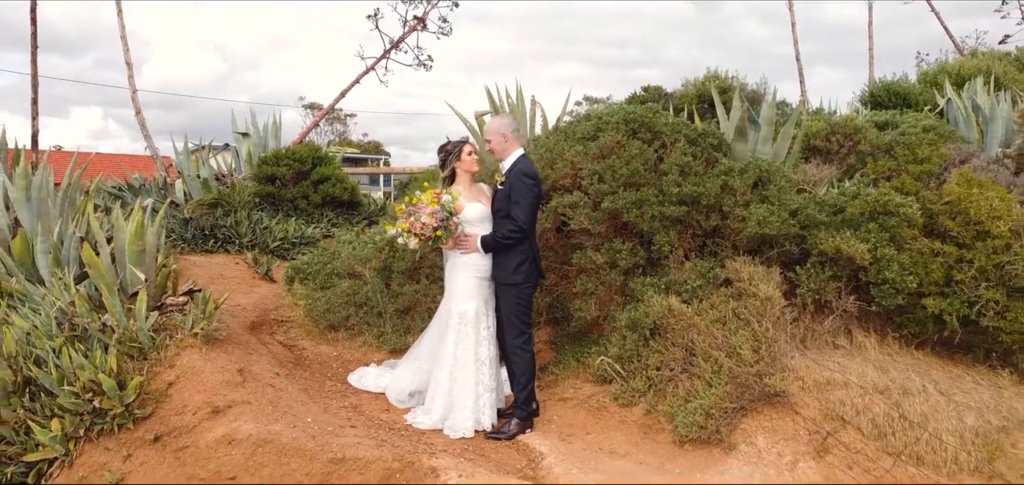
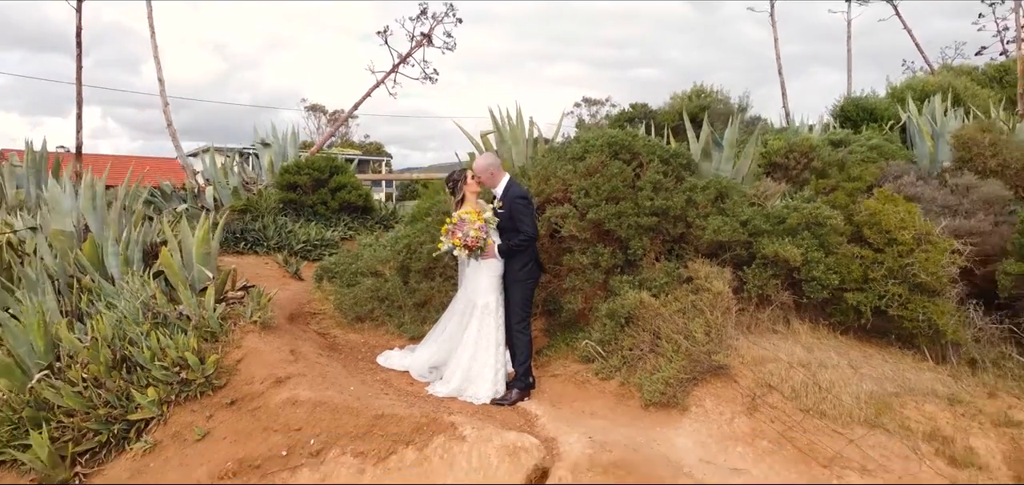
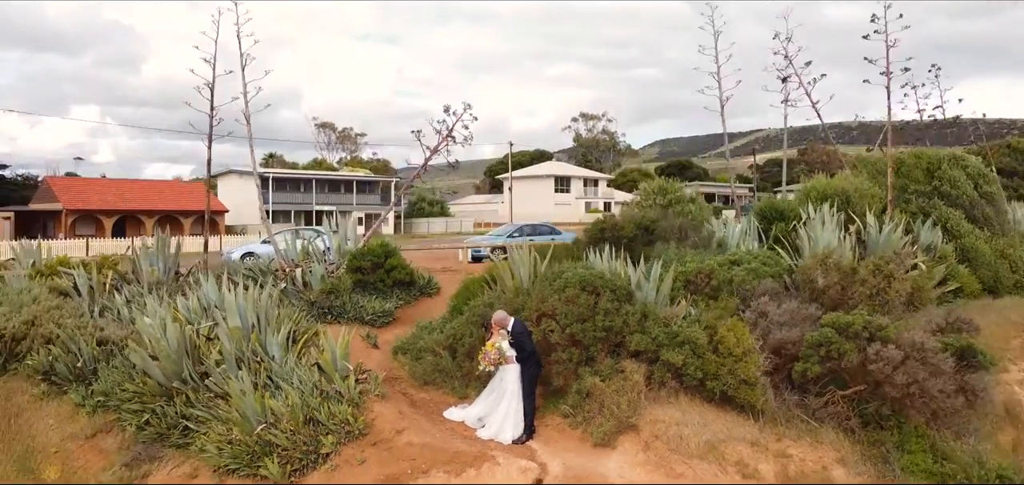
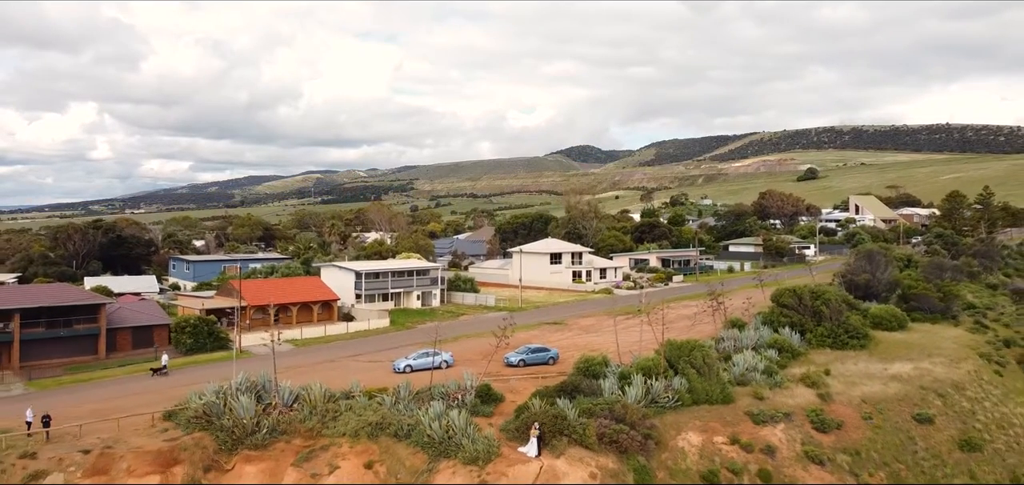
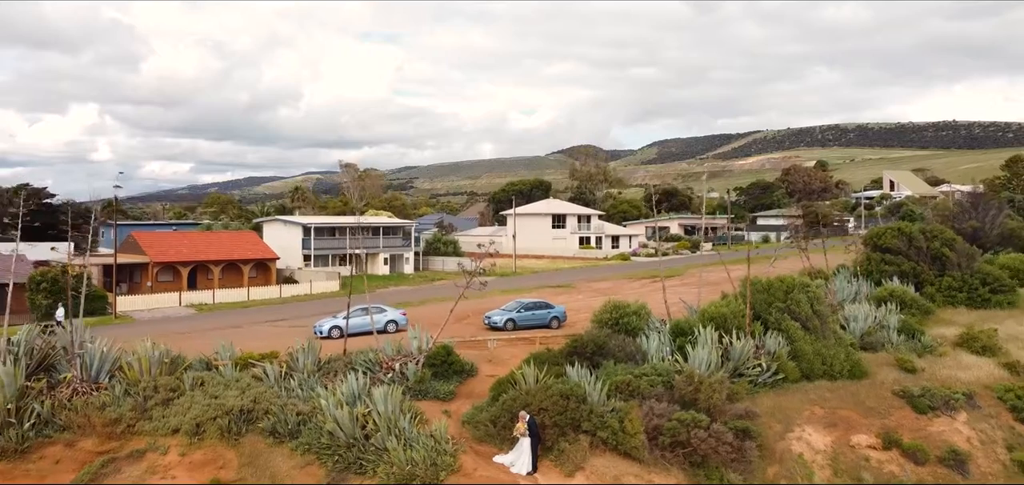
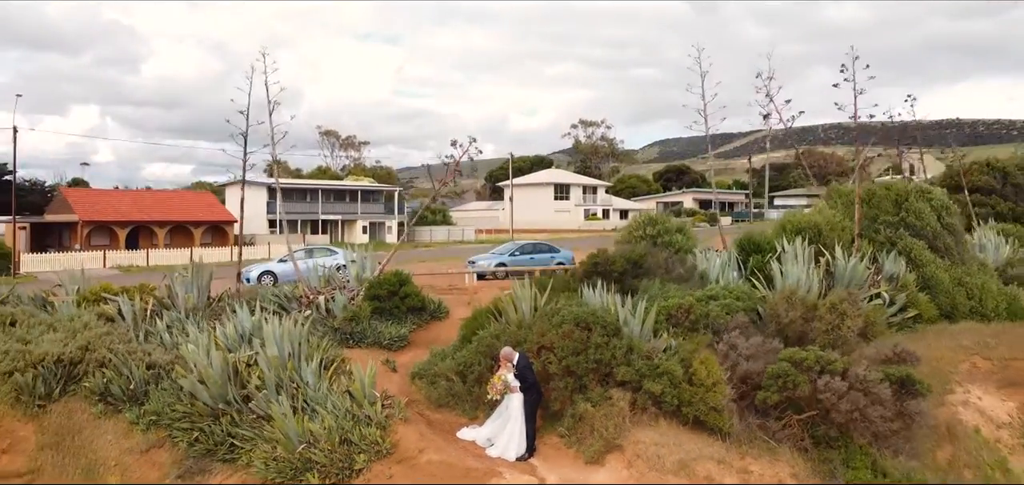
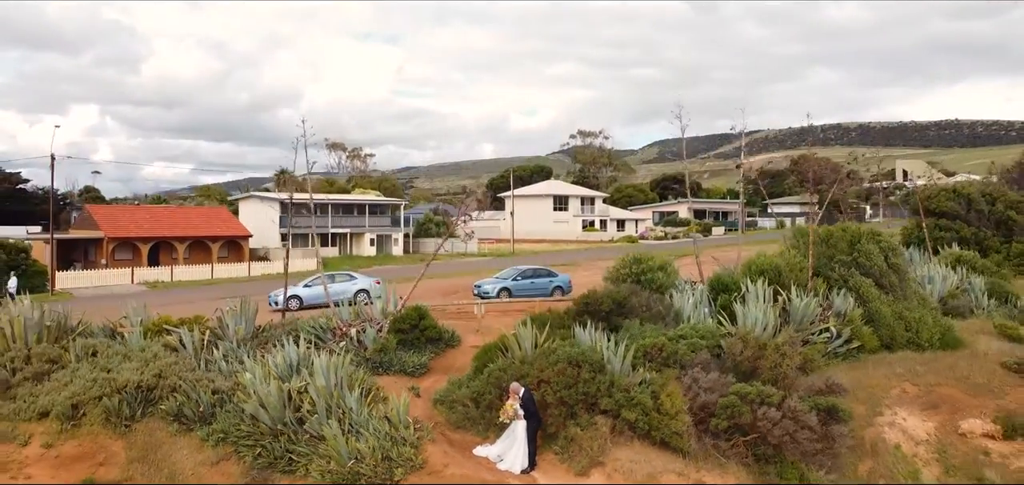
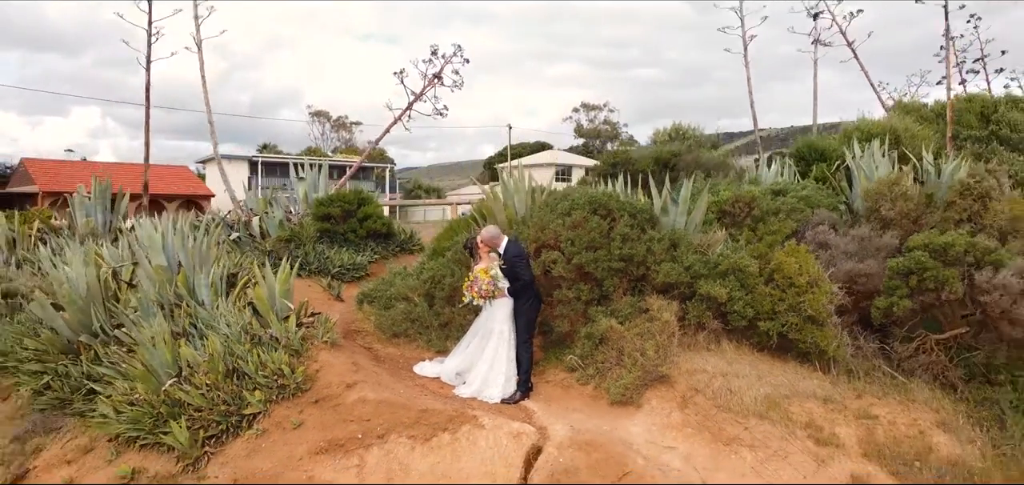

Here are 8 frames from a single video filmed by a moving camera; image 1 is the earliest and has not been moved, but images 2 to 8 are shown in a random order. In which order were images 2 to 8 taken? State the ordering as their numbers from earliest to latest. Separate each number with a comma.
2, 8, 3, 6, 7, 5, 4
